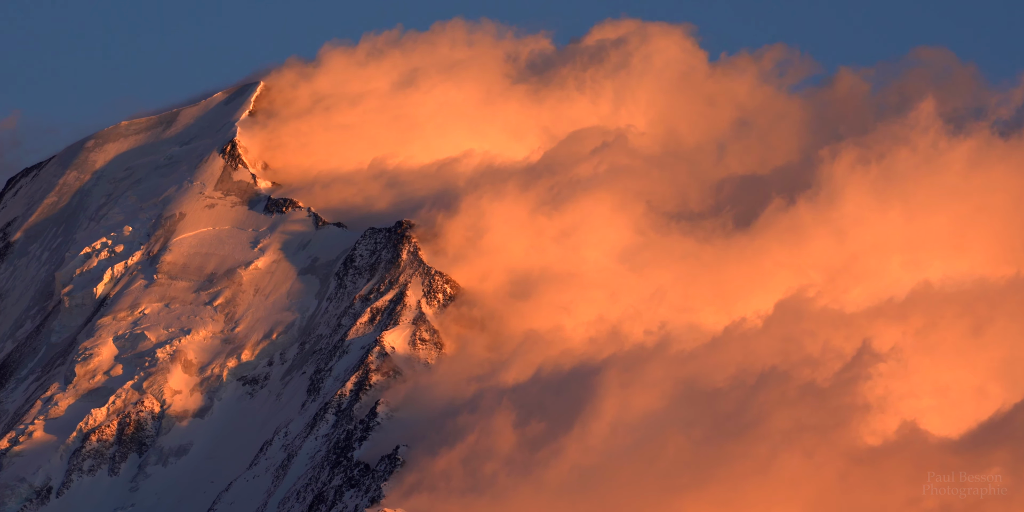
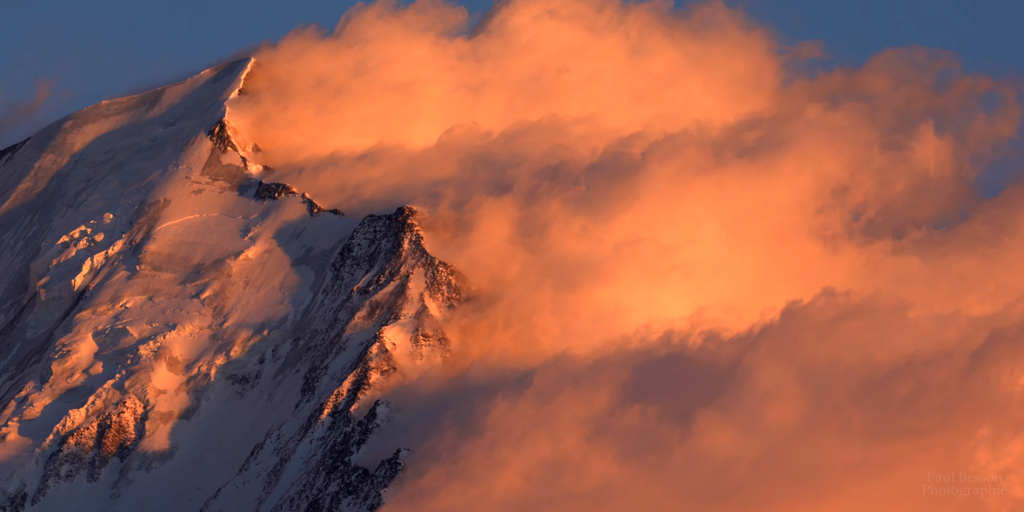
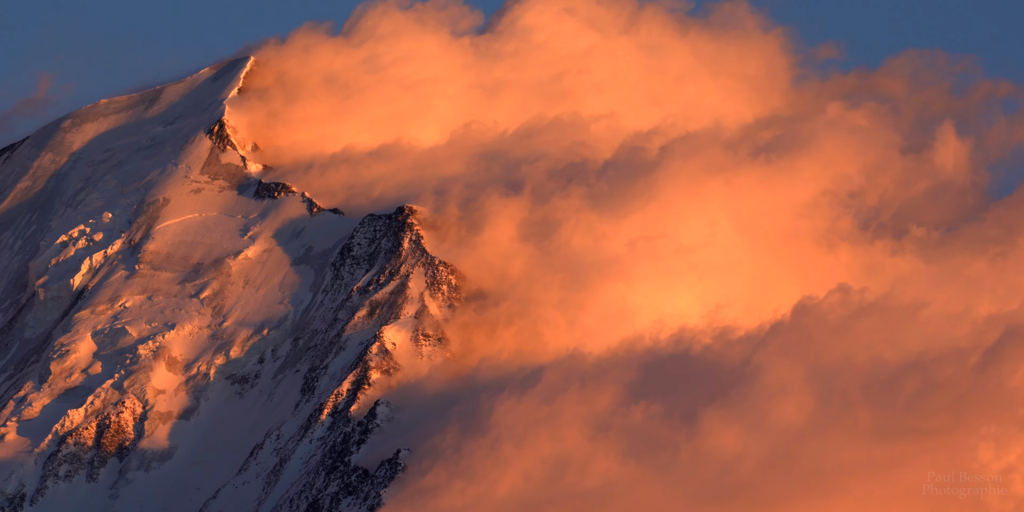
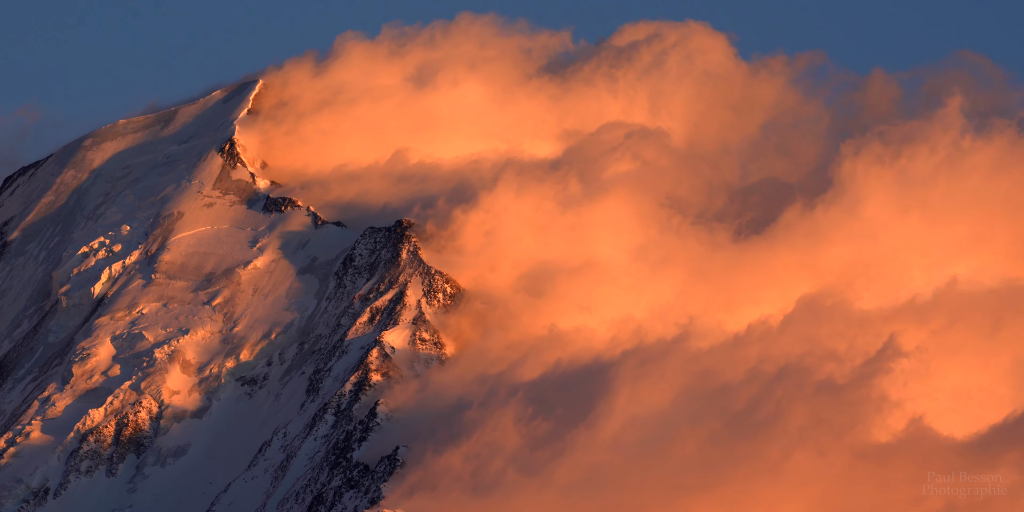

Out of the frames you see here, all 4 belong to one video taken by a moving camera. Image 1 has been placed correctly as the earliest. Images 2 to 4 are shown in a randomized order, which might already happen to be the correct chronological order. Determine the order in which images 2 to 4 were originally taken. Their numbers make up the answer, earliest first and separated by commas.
4, 2, 3
